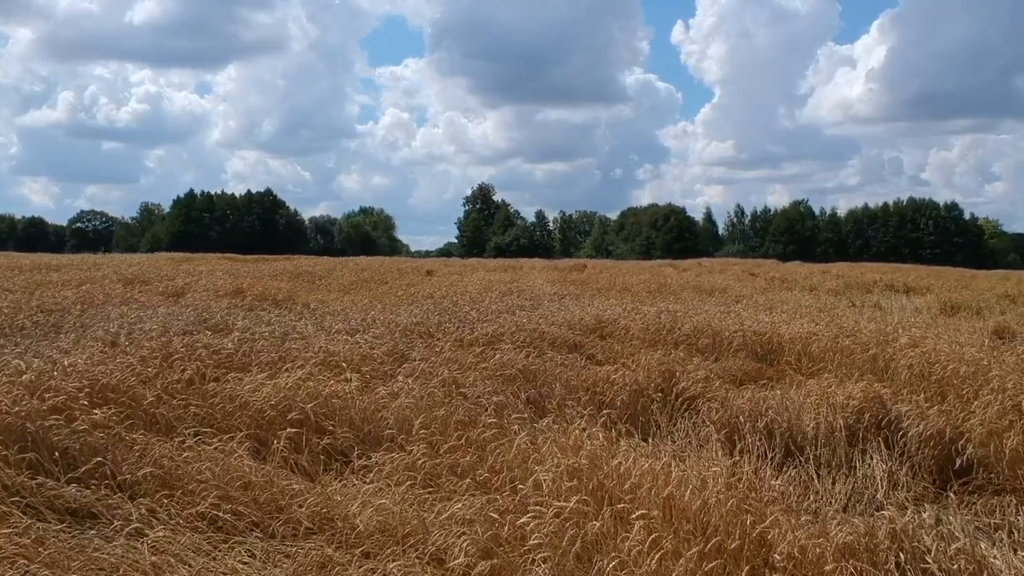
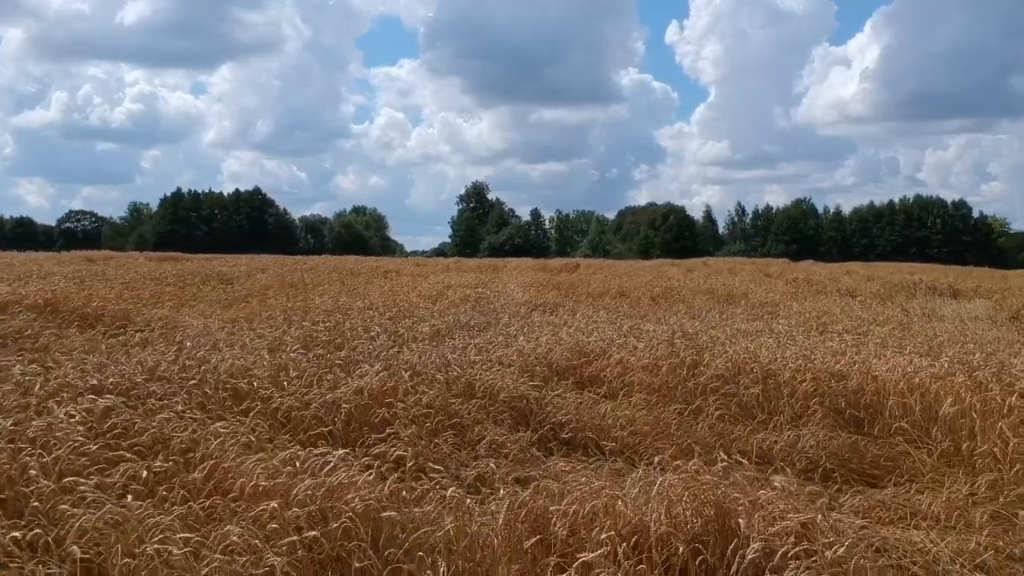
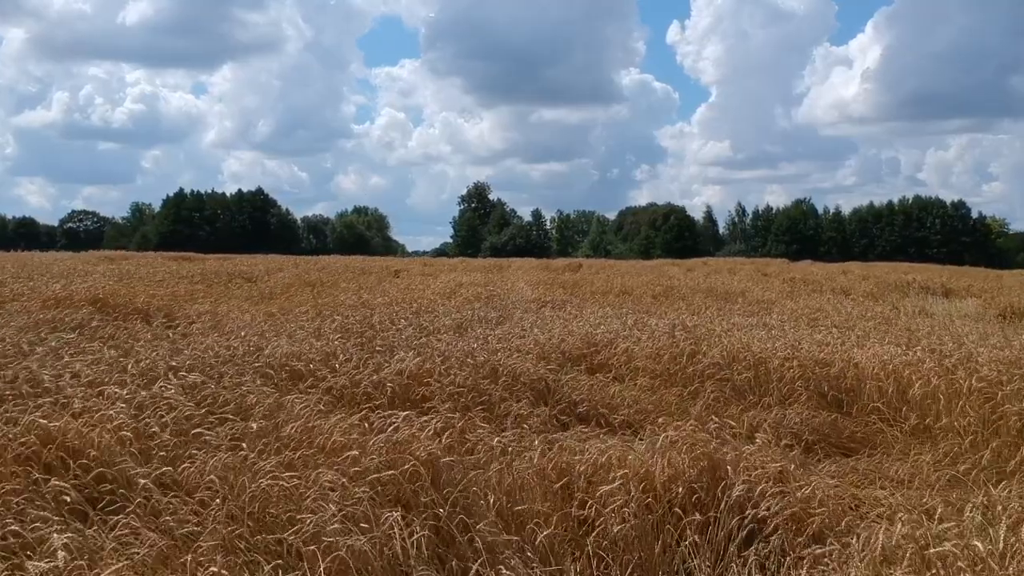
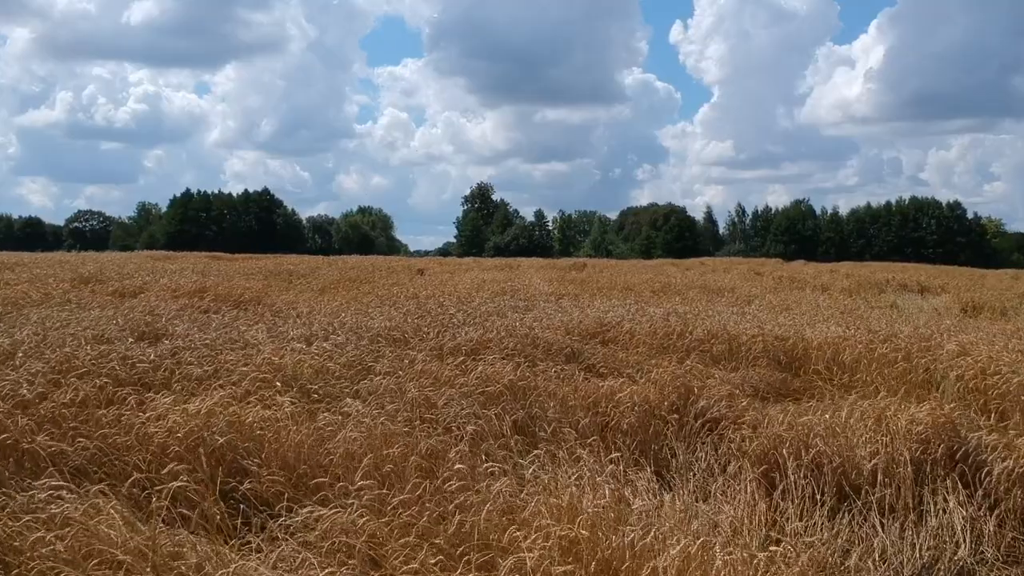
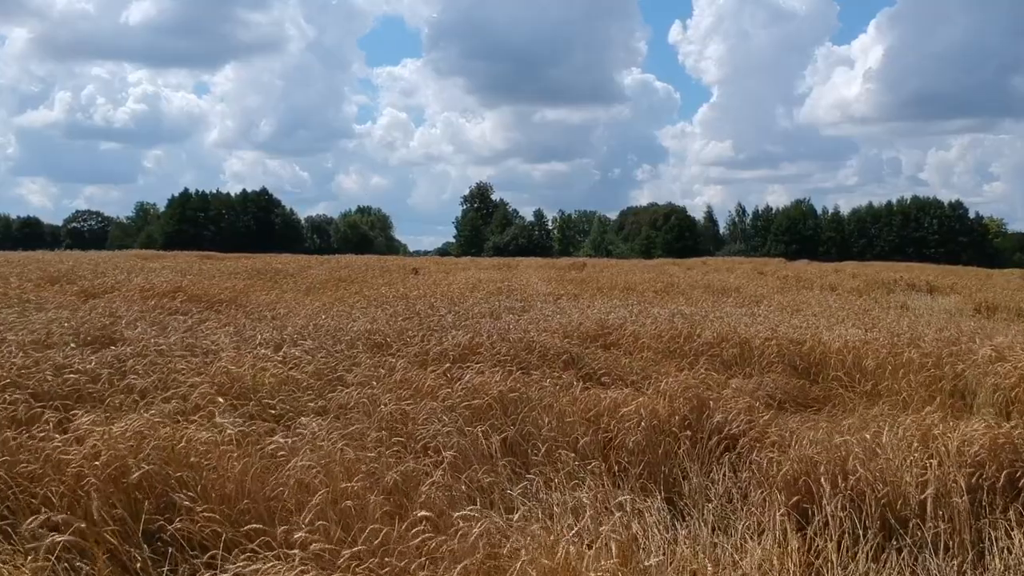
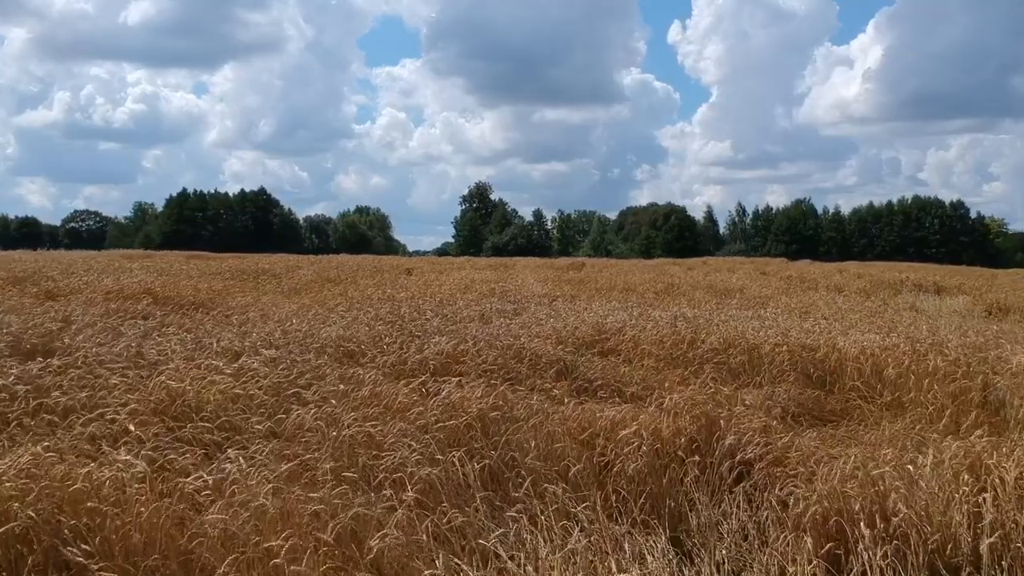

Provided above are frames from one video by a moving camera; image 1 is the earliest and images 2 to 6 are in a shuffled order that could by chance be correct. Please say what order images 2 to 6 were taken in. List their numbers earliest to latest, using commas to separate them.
4, 5, 6, 3, 2
